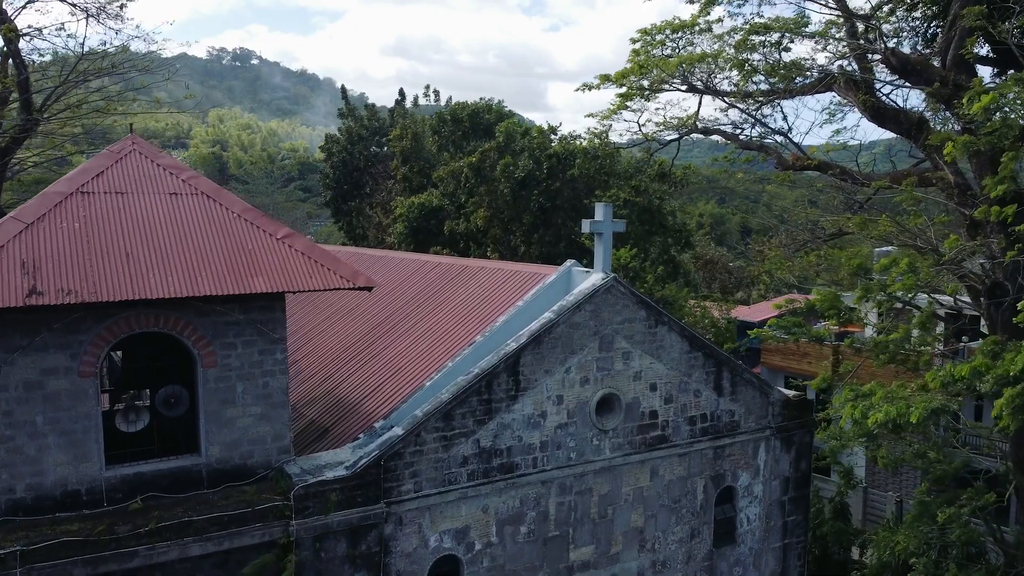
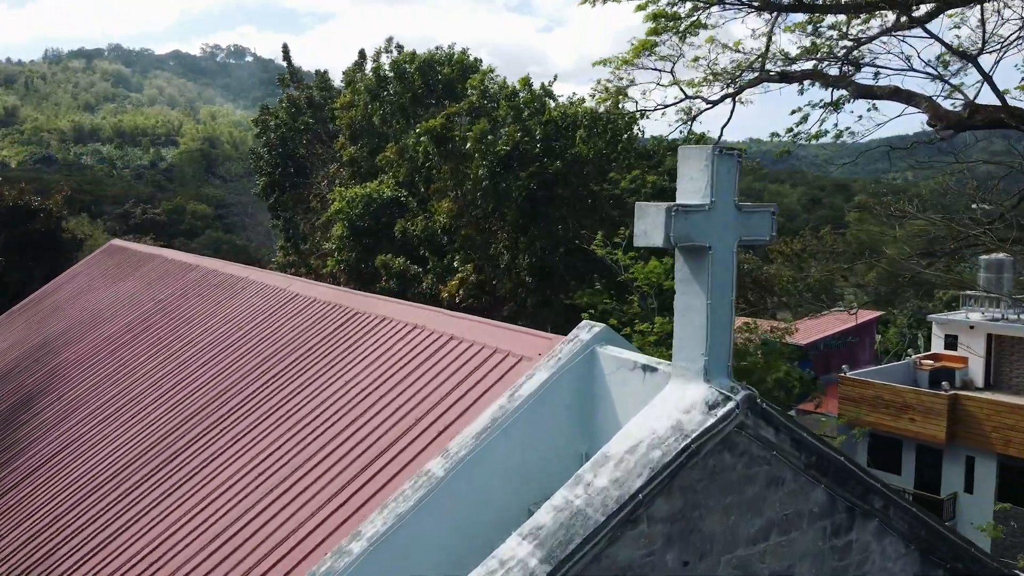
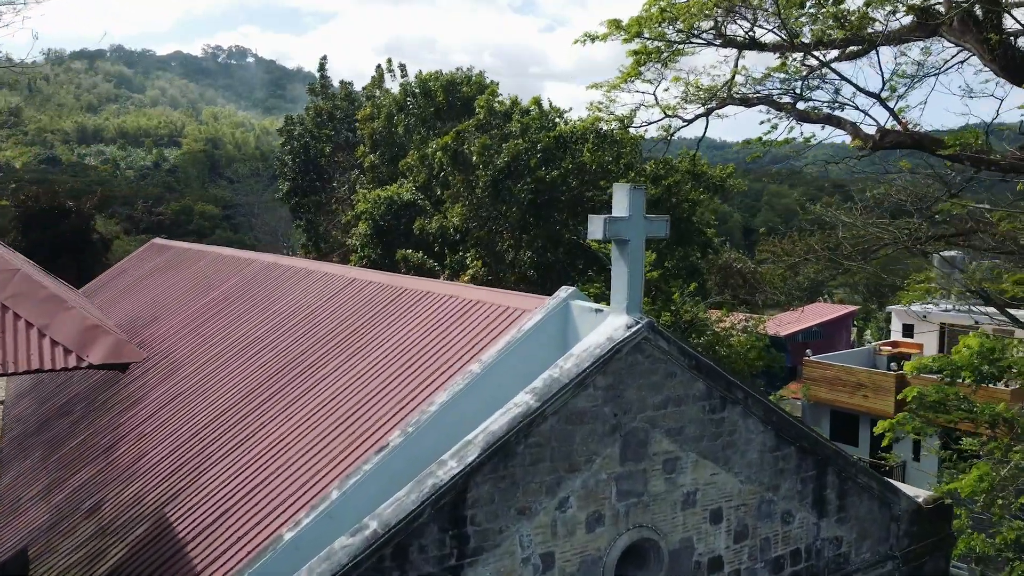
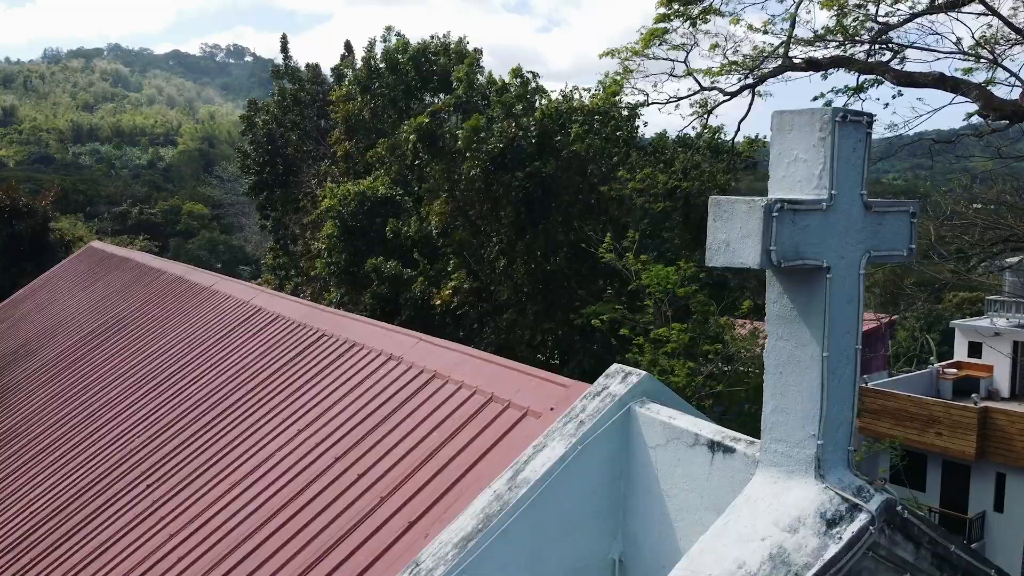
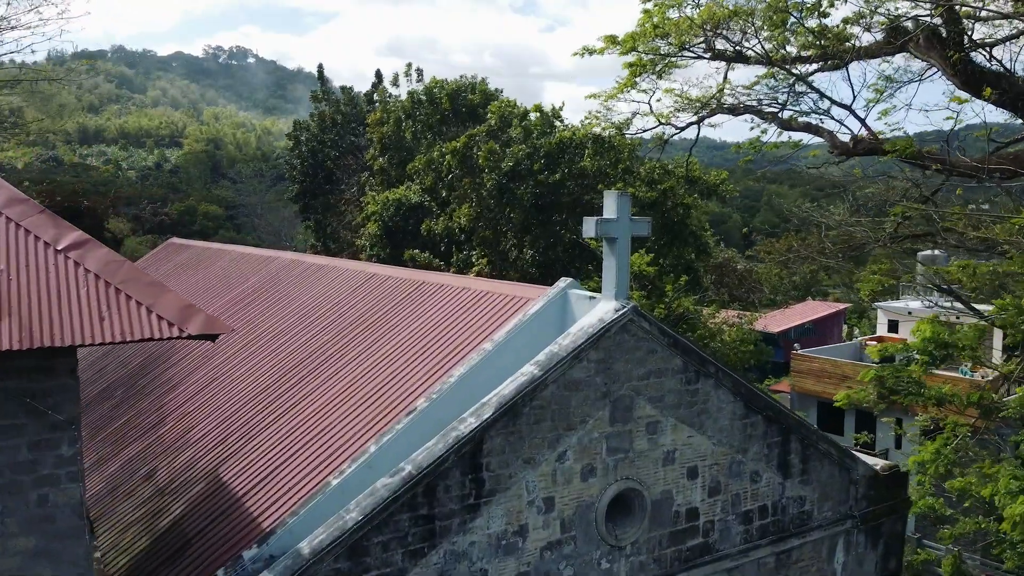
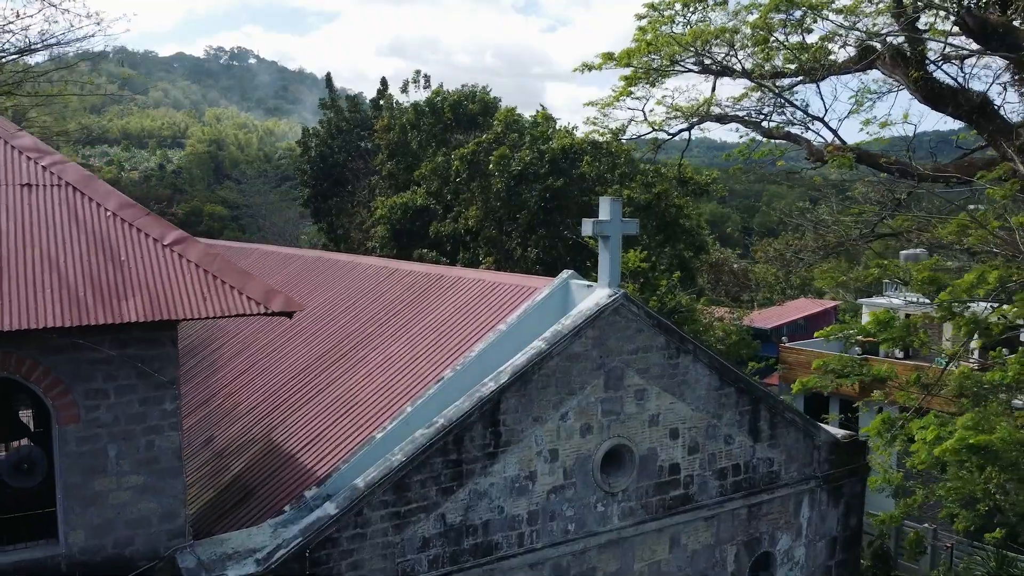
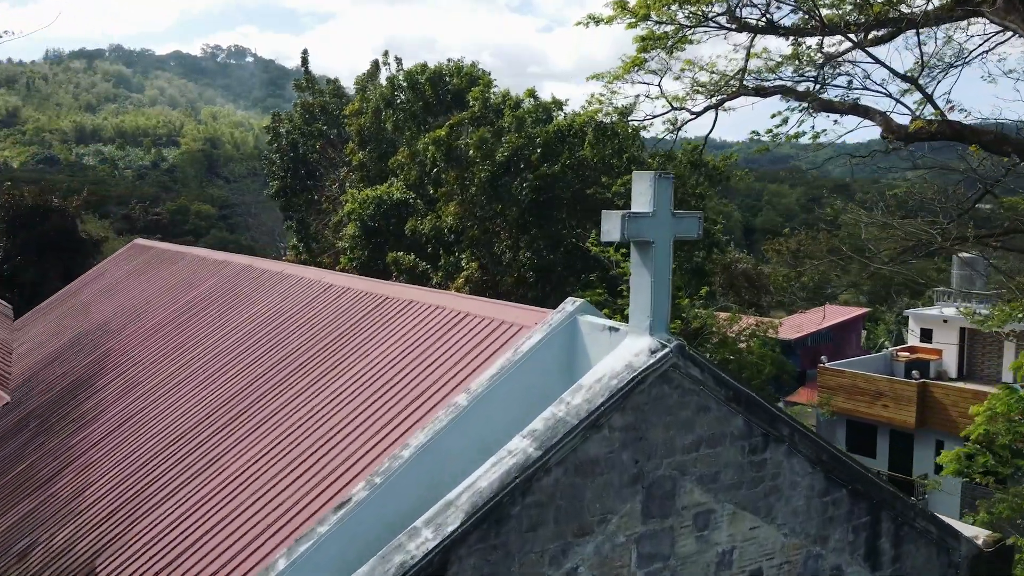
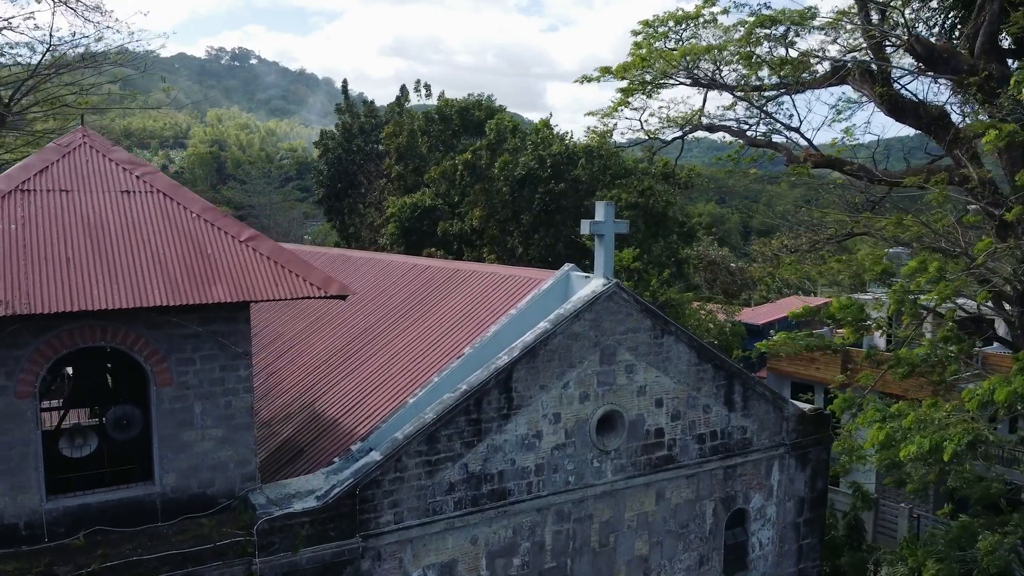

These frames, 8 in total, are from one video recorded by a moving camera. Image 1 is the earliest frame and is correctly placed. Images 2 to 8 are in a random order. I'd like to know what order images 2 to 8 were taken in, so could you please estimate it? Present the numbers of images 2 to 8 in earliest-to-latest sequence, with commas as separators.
8, 6, 5, 3, 7, 2, 4
